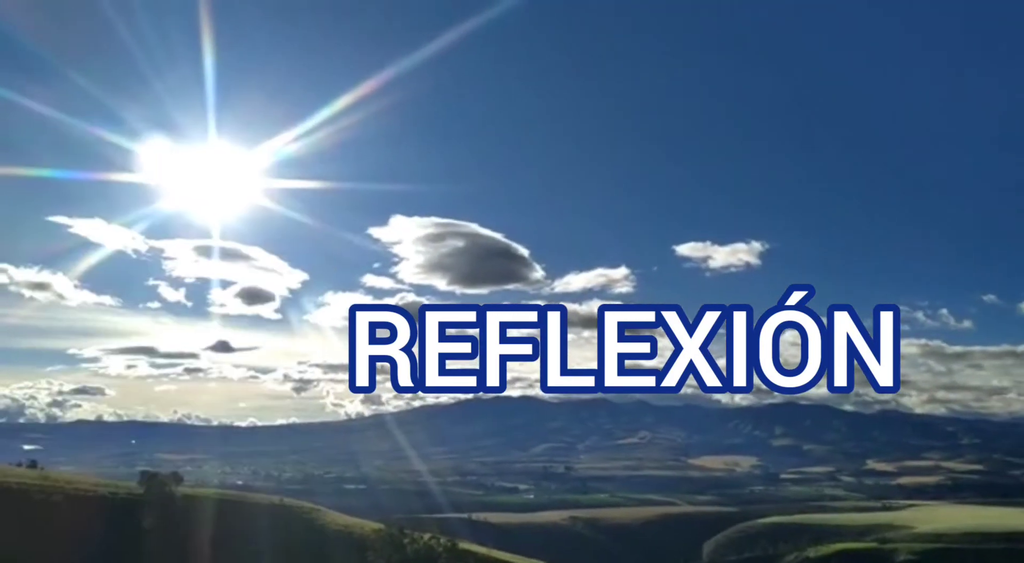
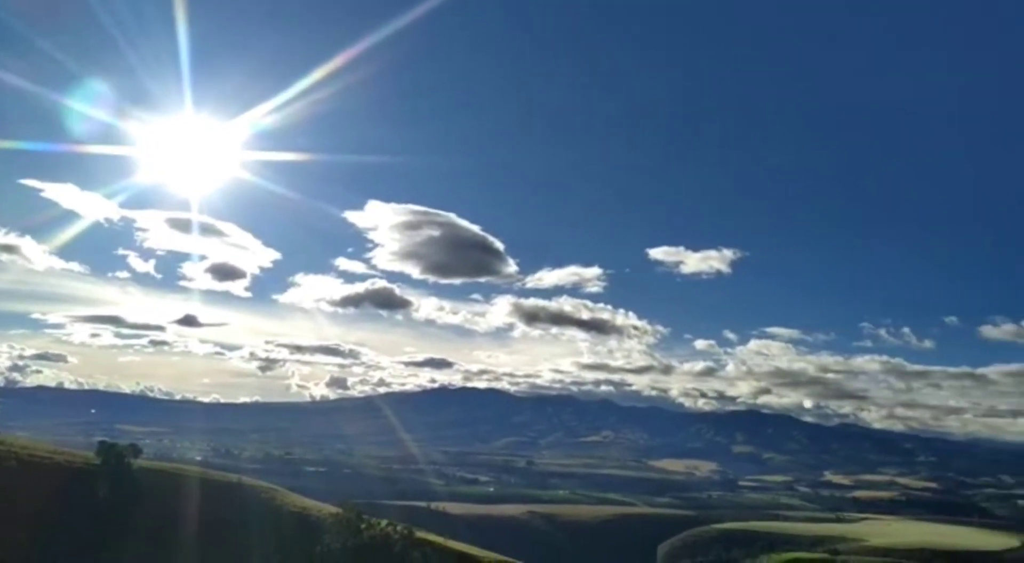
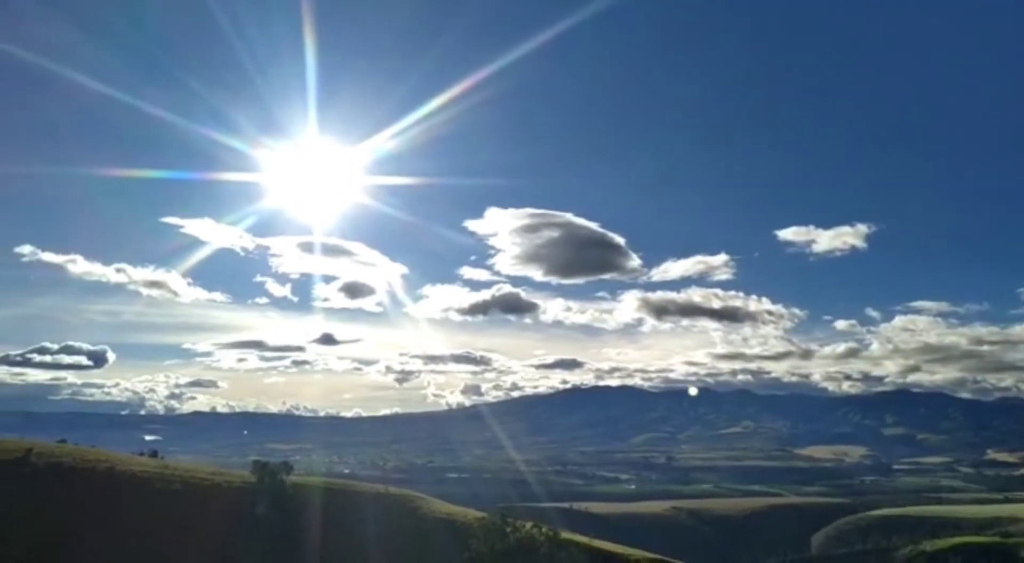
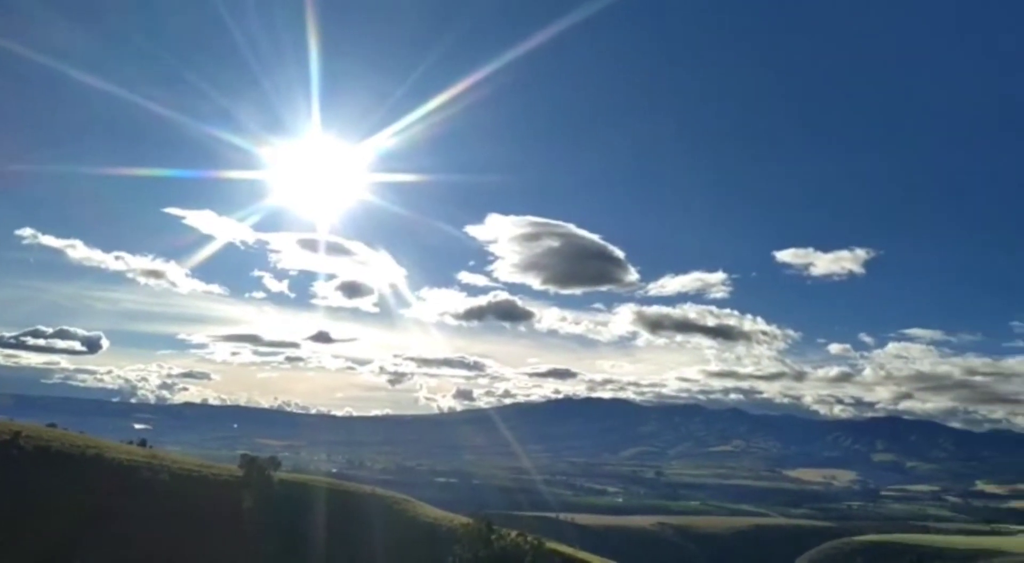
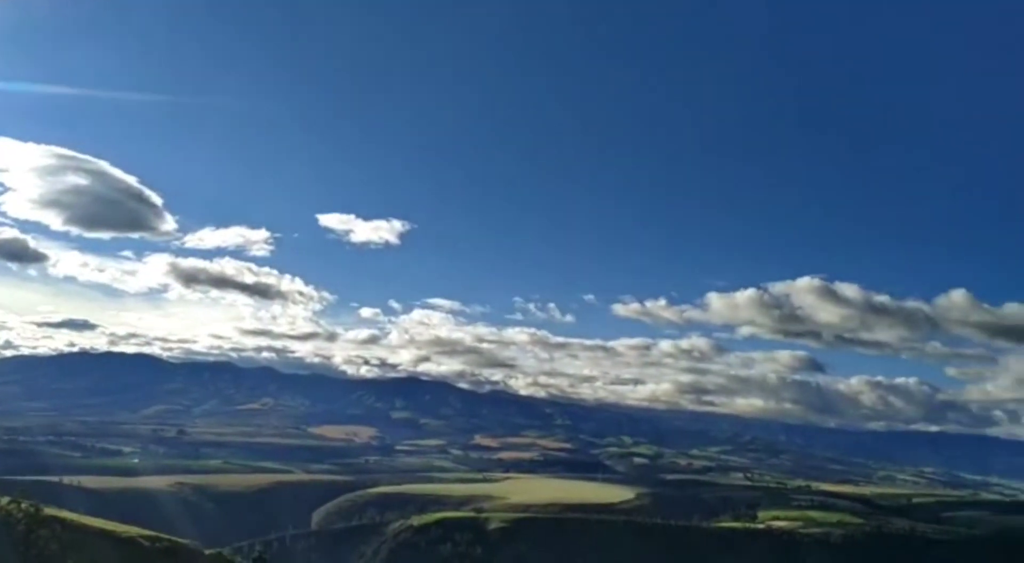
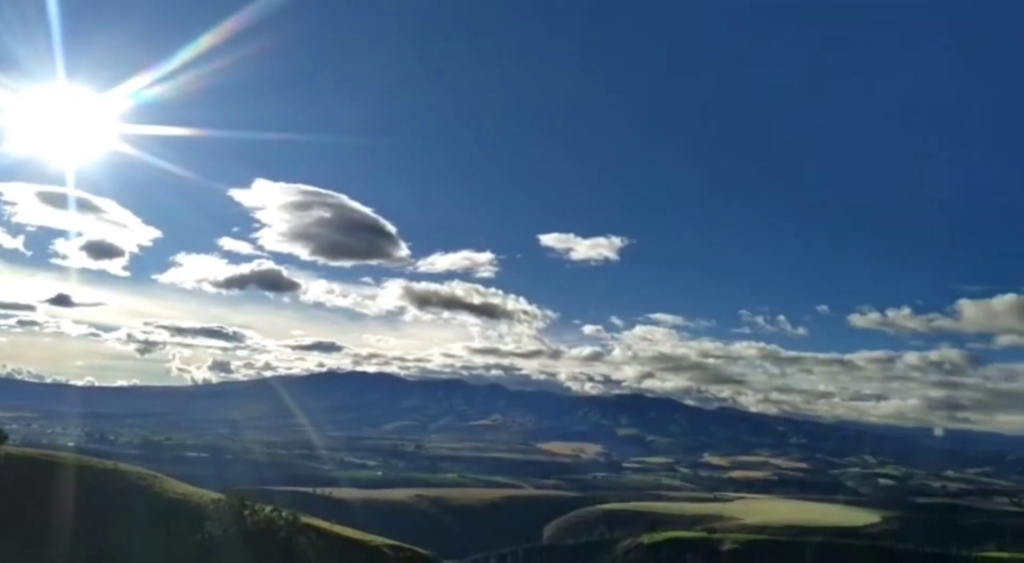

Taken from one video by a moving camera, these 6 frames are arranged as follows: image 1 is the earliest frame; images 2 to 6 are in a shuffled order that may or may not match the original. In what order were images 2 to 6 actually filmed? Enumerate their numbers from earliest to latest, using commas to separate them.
3, 4, 2, 6, 5
